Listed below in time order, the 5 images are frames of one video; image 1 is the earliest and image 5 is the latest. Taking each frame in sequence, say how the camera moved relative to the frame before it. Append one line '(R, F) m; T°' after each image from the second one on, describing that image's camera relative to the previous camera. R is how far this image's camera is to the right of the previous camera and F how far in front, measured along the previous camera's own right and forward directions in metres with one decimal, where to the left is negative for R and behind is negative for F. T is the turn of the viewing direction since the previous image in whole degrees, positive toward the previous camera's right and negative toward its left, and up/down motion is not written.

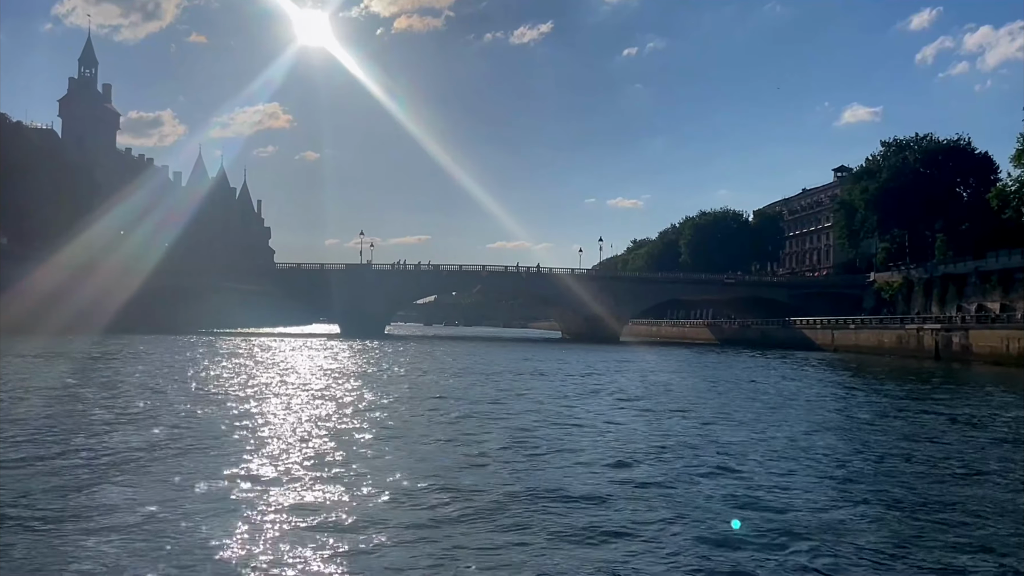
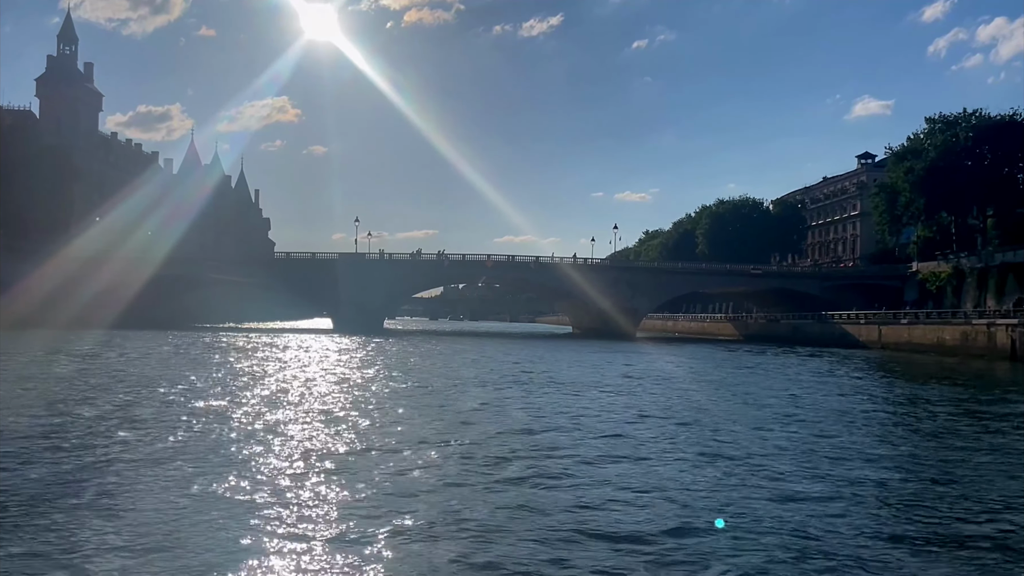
(+0.1, +4.8) m; -1°
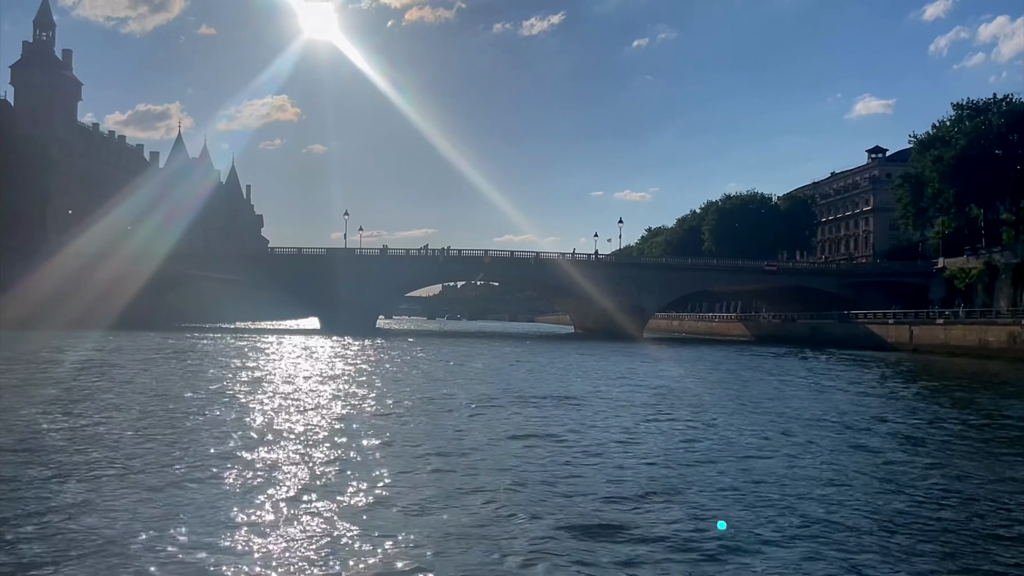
(+0.1, +3.3) m; 0°
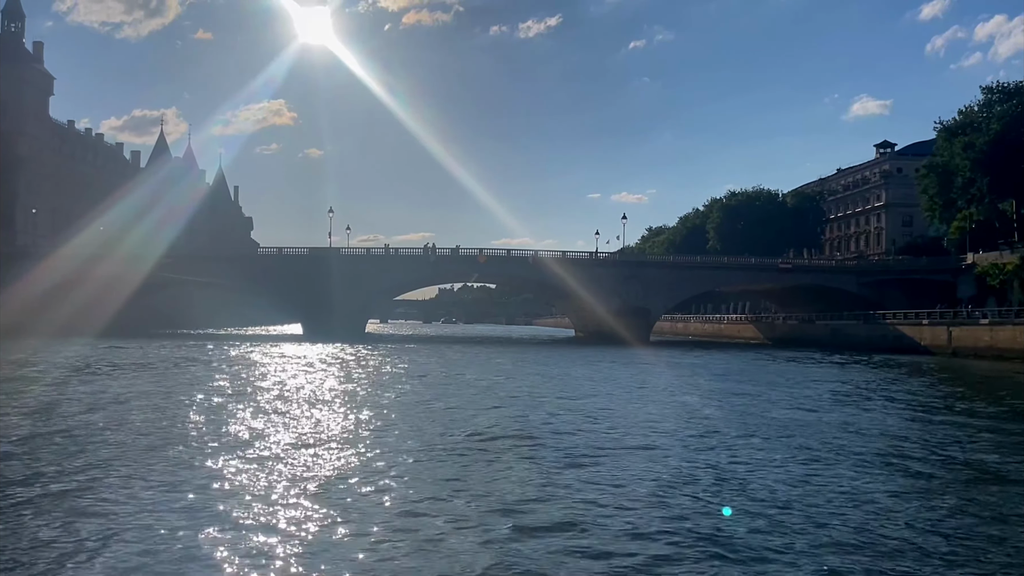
(+0.1, +3.5) m; 0°
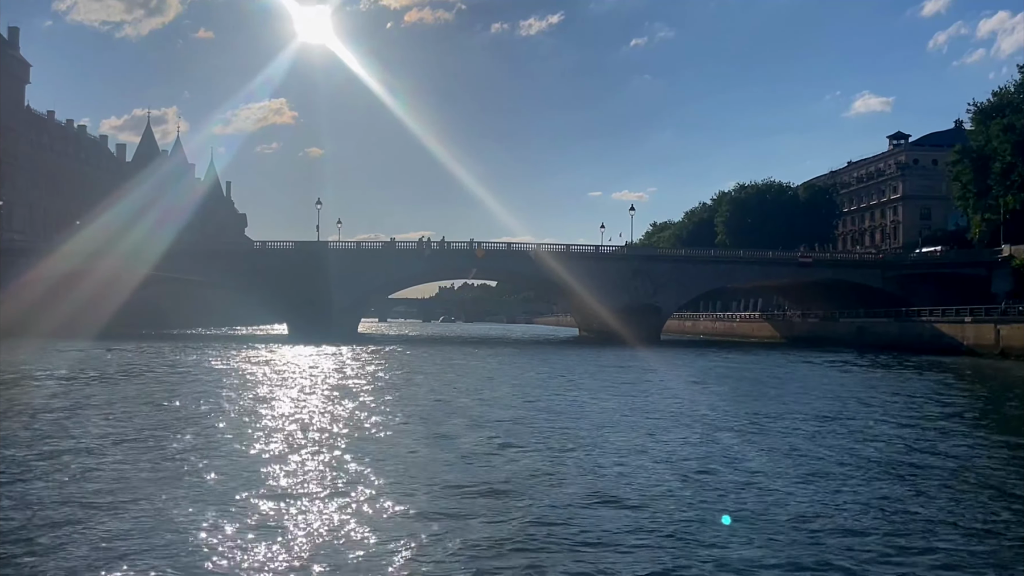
(0.0, +3.2) m; 0°
